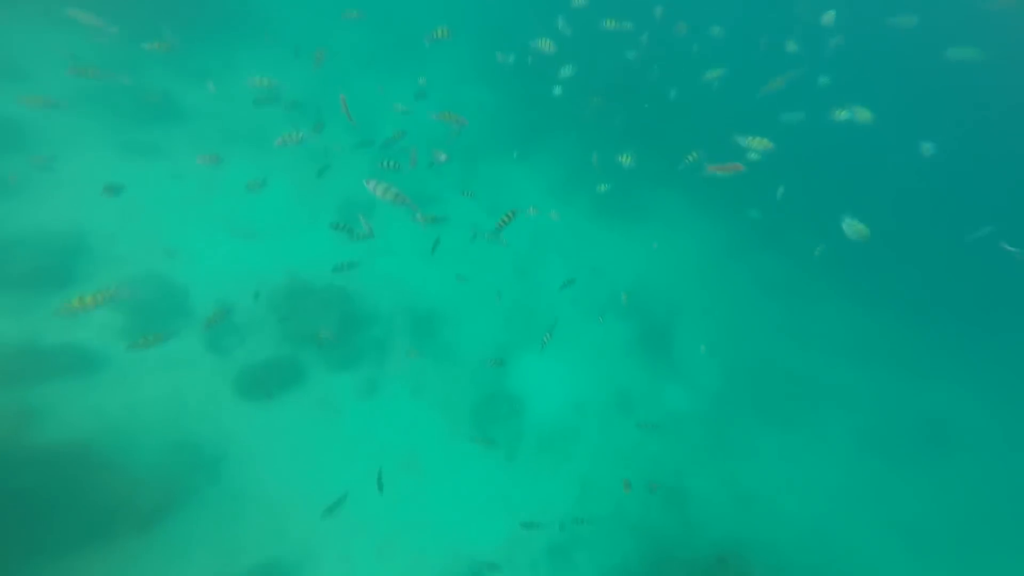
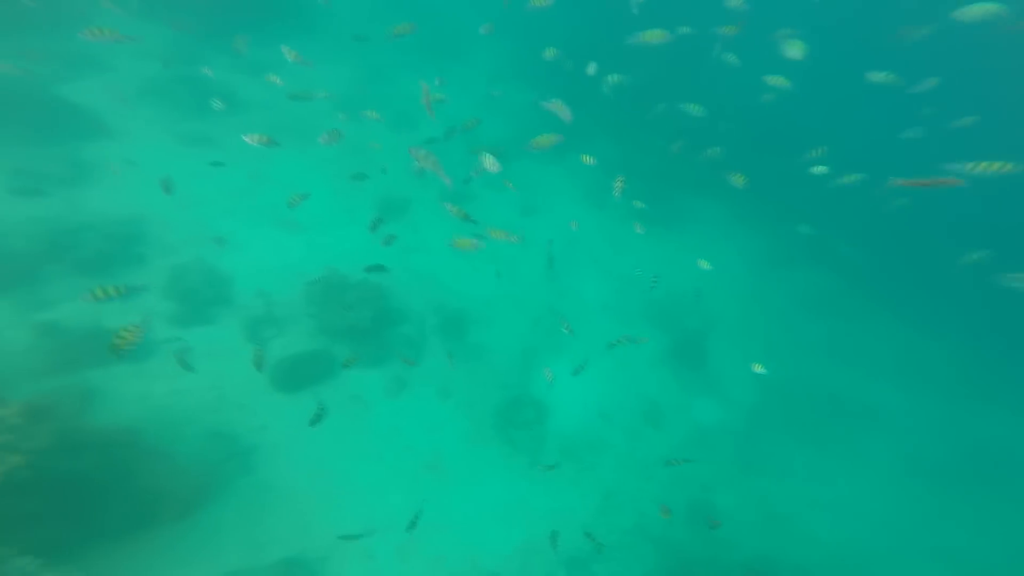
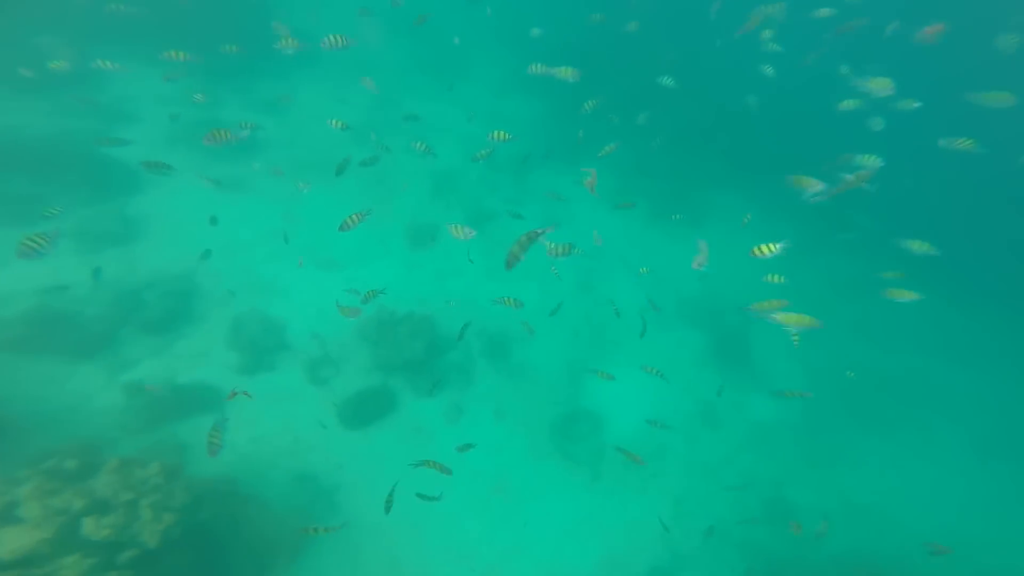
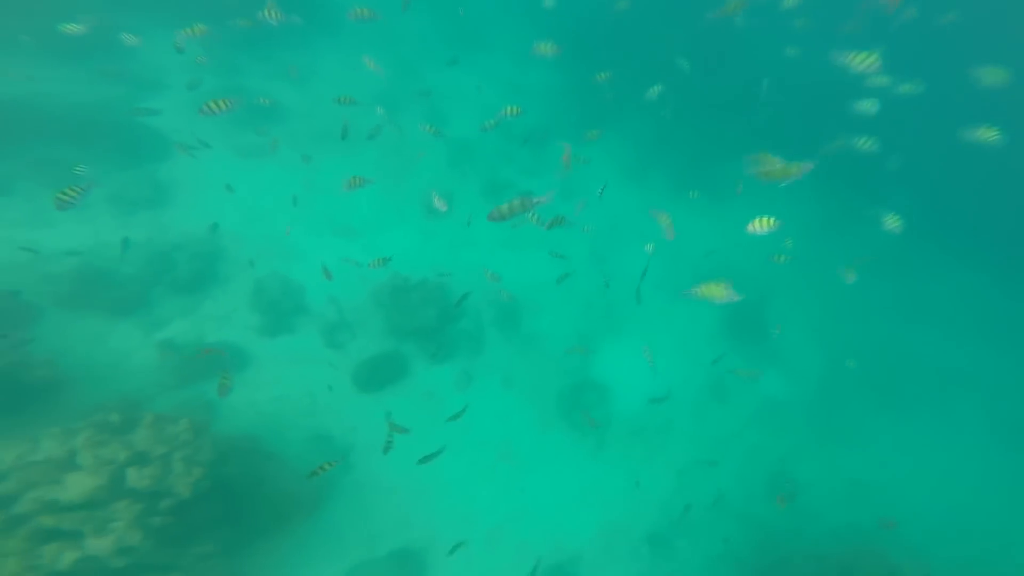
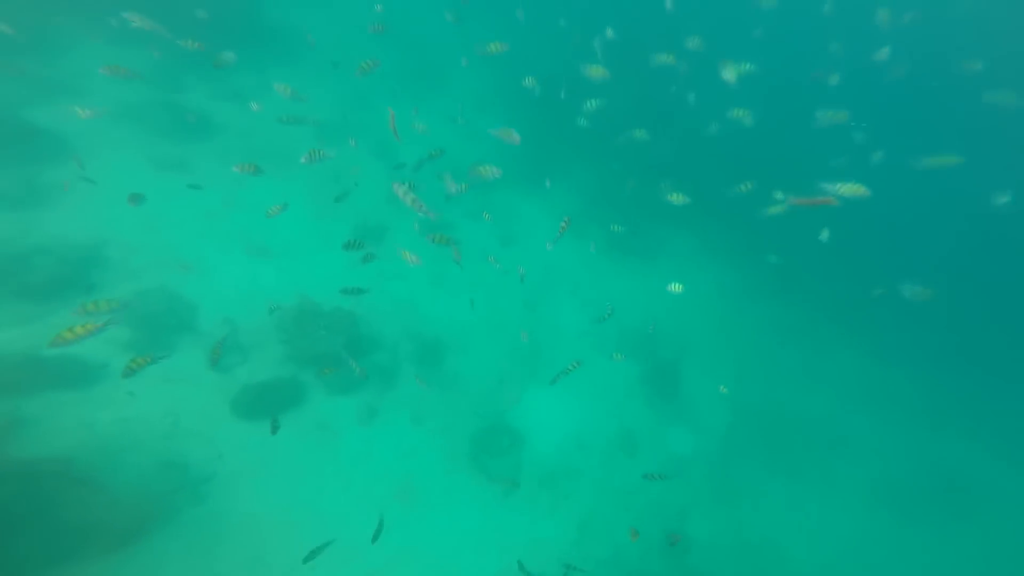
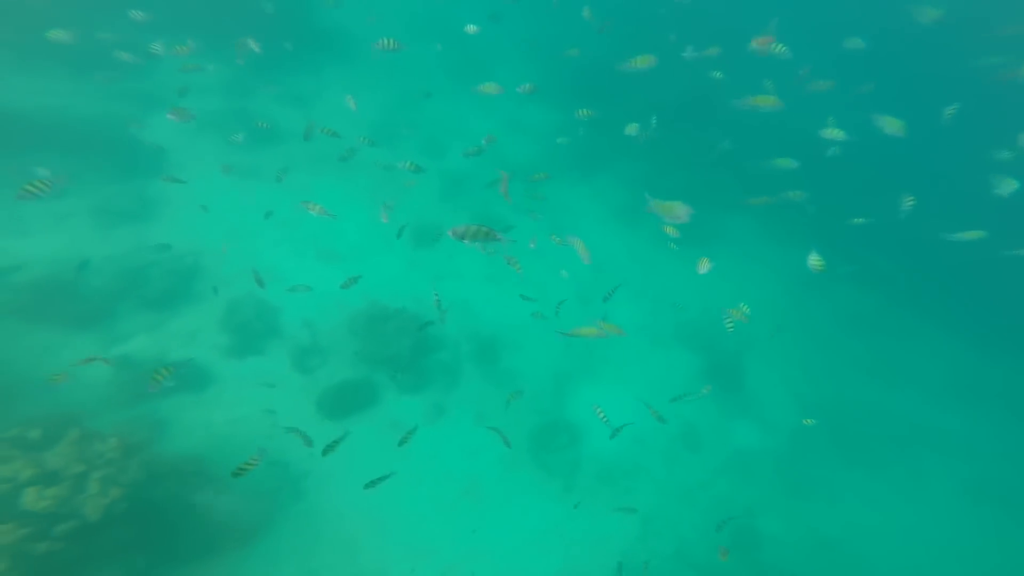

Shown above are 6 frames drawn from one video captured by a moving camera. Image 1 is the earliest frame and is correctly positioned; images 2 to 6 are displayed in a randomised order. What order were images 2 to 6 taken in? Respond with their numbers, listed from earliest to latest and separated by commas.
5, 2, 6, 4, 3
